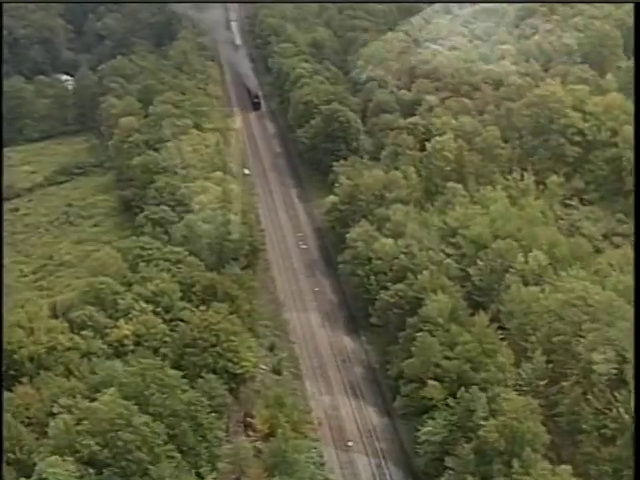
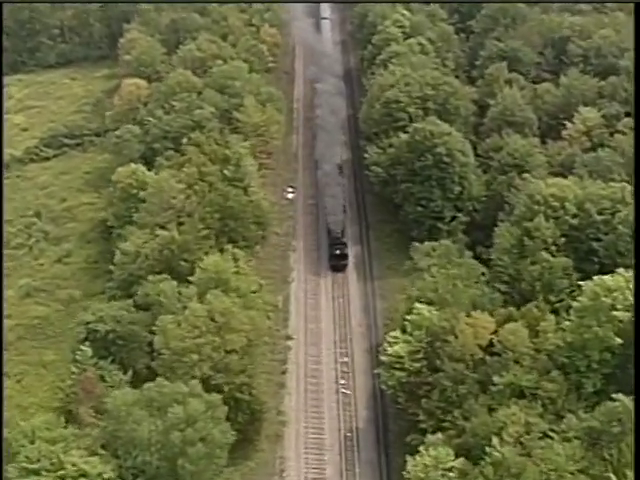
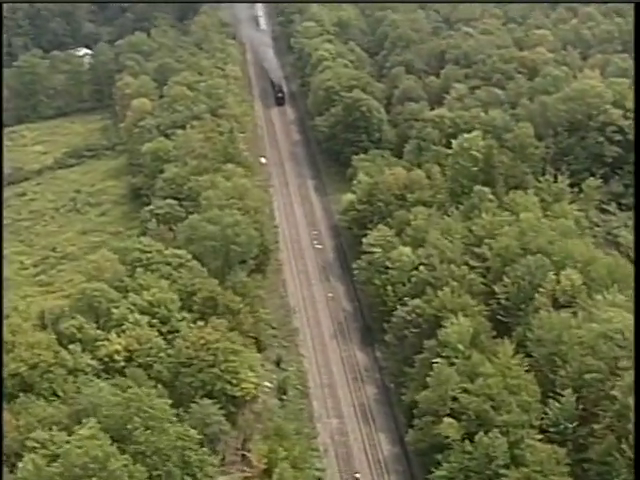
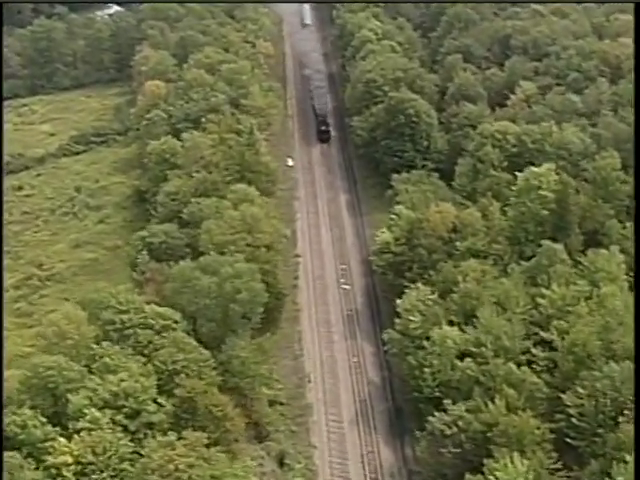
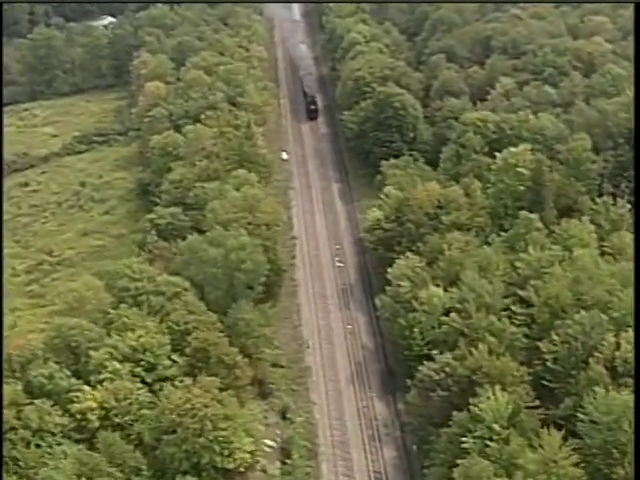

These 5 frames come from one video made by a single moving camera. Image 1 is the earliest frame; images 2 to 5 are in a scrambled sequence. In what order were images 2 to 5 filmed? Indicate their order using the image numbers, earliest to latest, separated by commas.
3, 5, 4, 2
